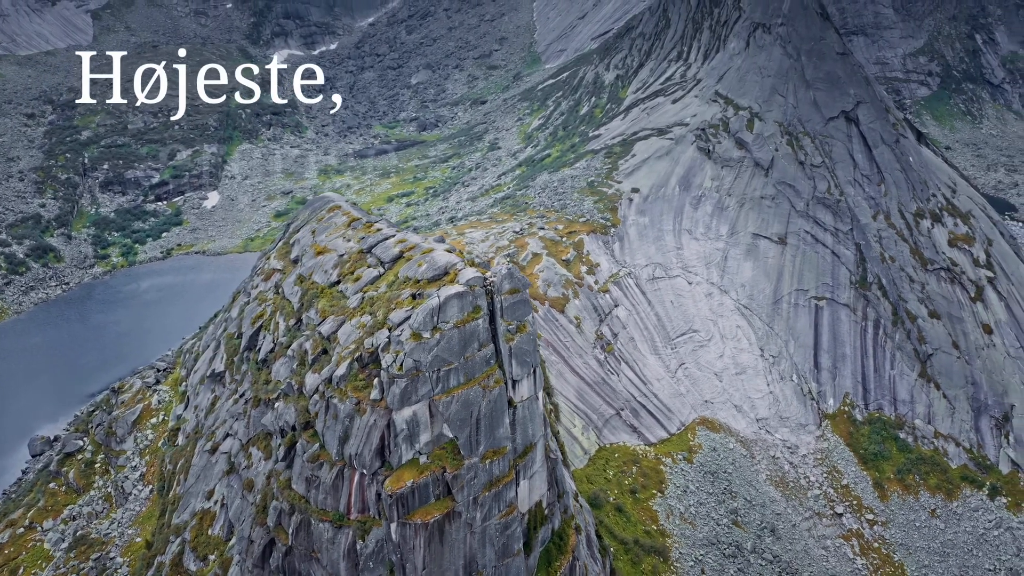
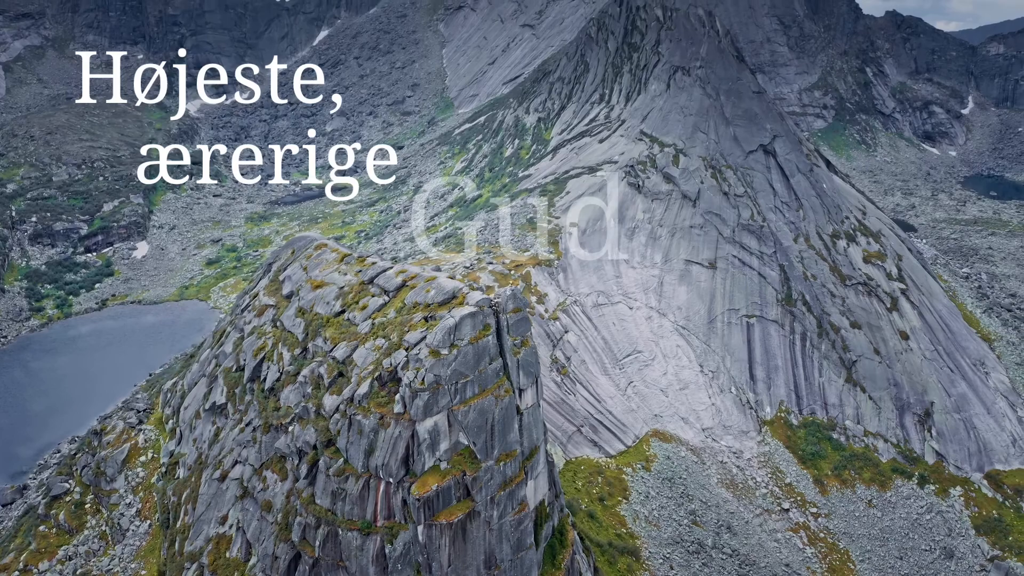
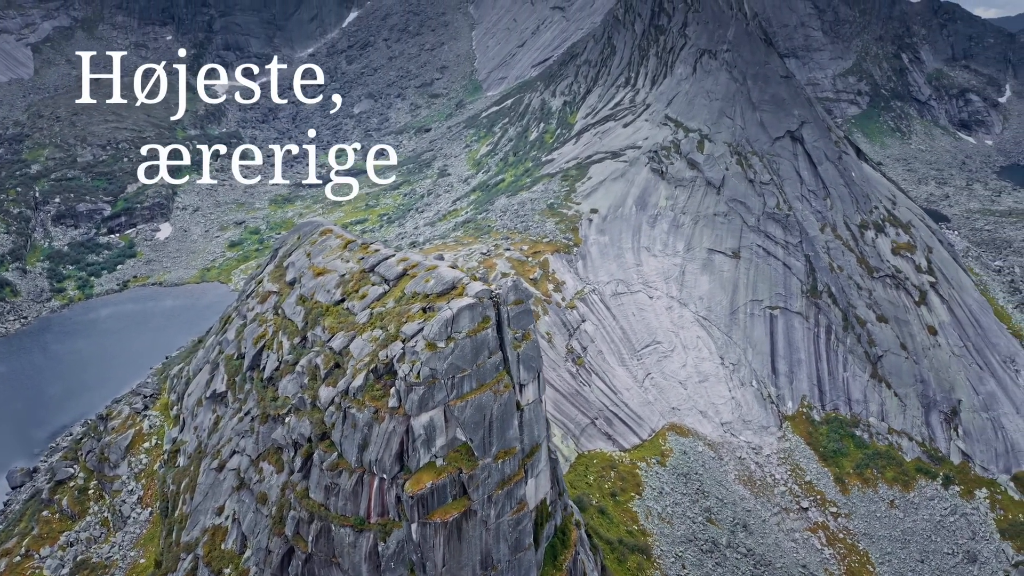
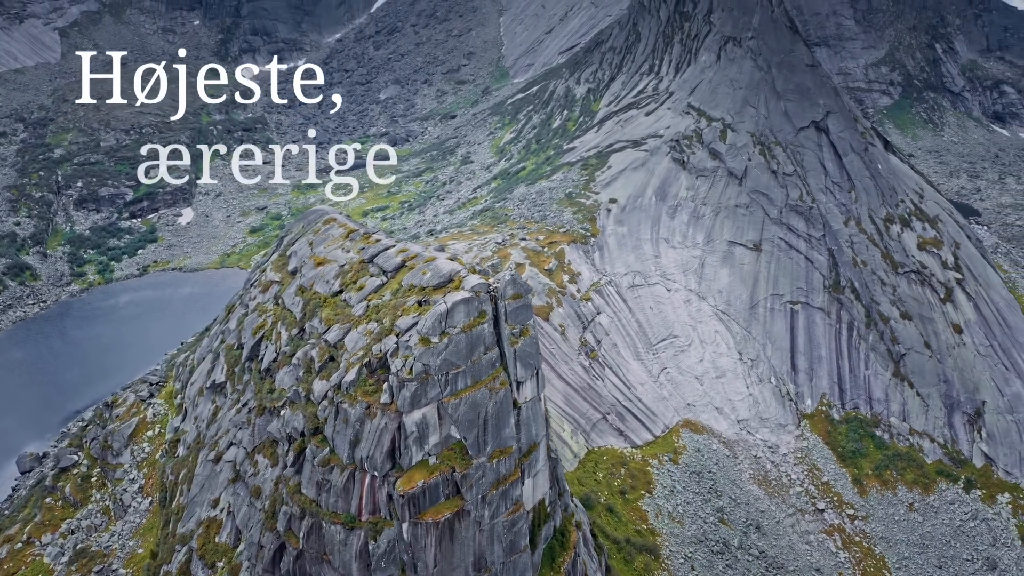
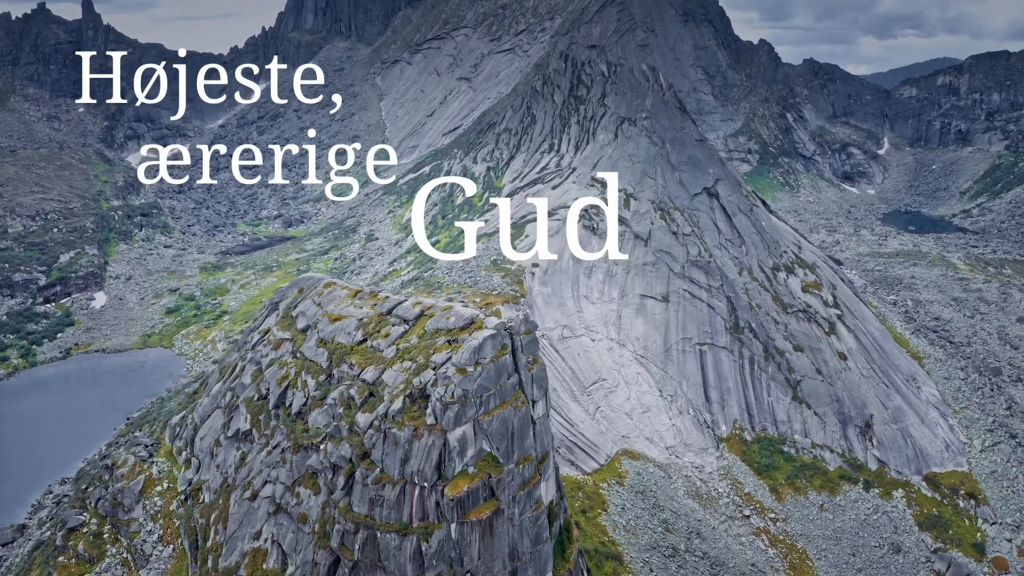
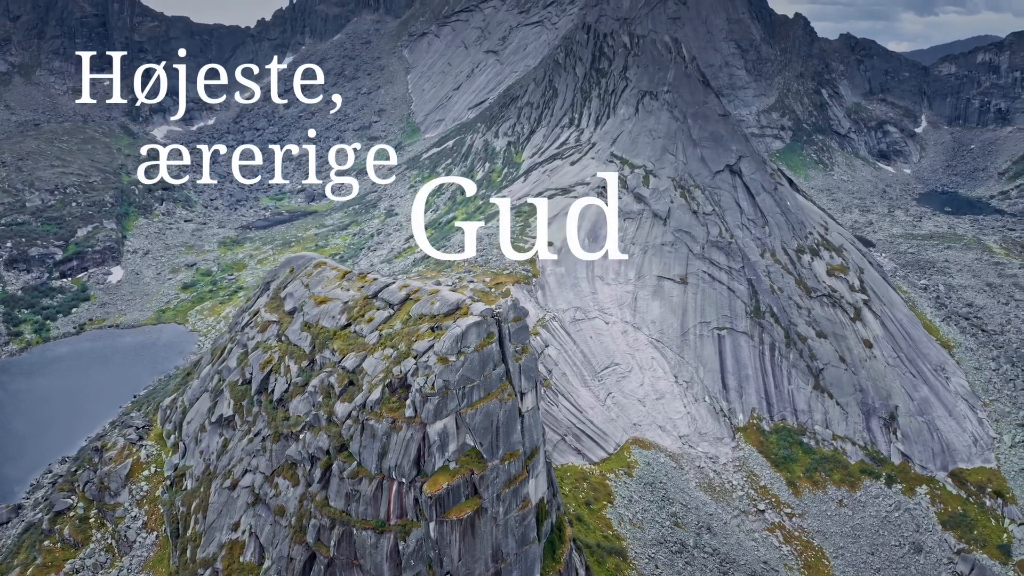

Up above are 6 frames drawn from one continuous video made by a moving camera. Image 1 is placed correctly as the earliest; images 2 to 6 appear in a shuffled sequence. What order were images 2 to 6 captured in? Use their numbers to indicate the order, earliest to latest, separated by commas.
4, 3, 2, 6, 5
